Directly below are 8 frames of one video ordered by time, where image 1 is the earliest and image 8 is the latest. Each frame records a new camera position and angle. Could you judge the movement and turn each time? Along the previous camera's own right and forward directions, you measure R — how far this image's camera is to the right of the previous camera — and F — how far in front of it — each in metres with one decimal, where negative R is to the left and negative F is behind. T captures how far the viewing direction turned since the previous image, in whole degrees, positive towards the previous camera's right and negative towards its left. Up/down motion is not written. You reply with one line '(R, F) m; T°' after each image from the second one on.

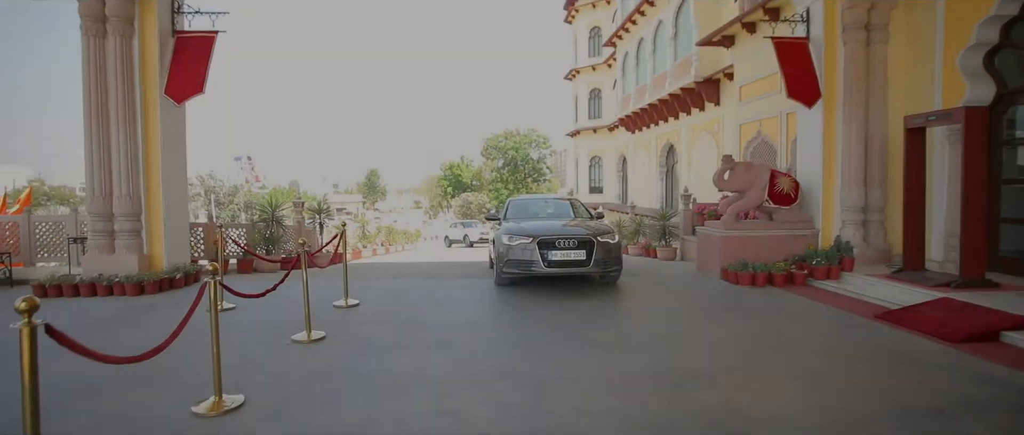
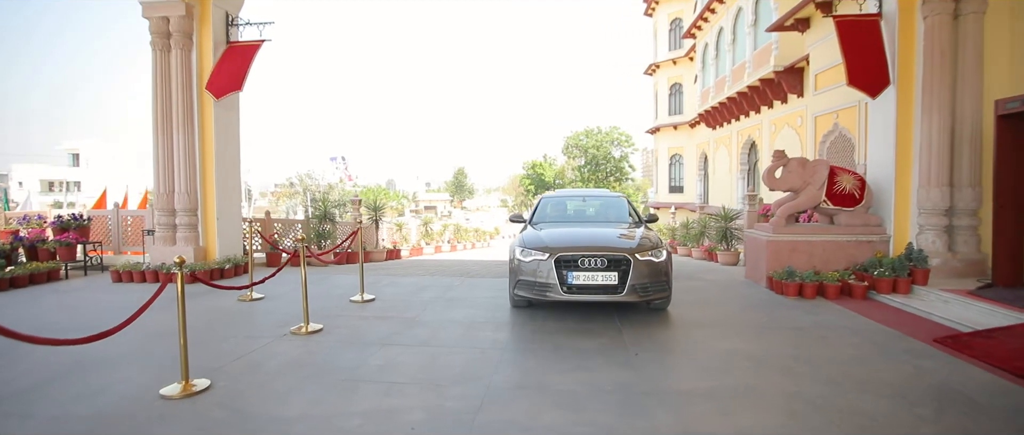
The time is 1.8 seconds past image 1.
(+1.1, +0.3) m; -11°
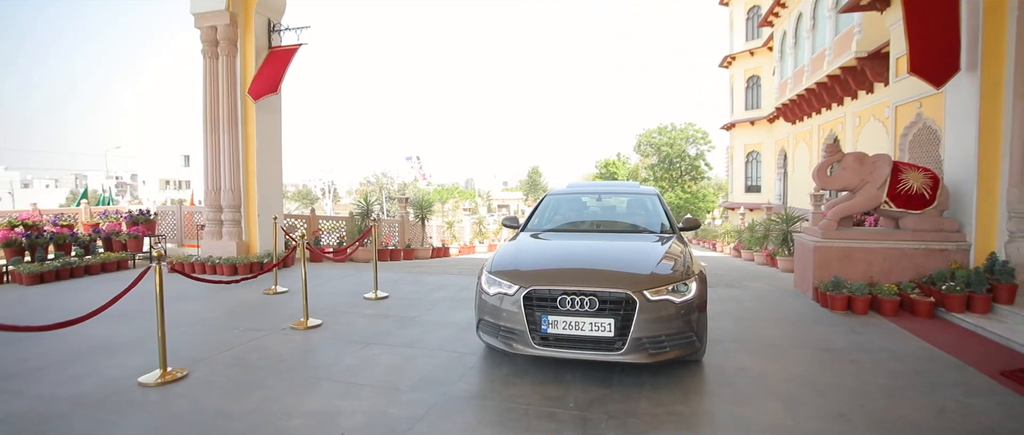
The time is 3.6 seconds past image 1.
(+0.9, +0.3) m; -9°
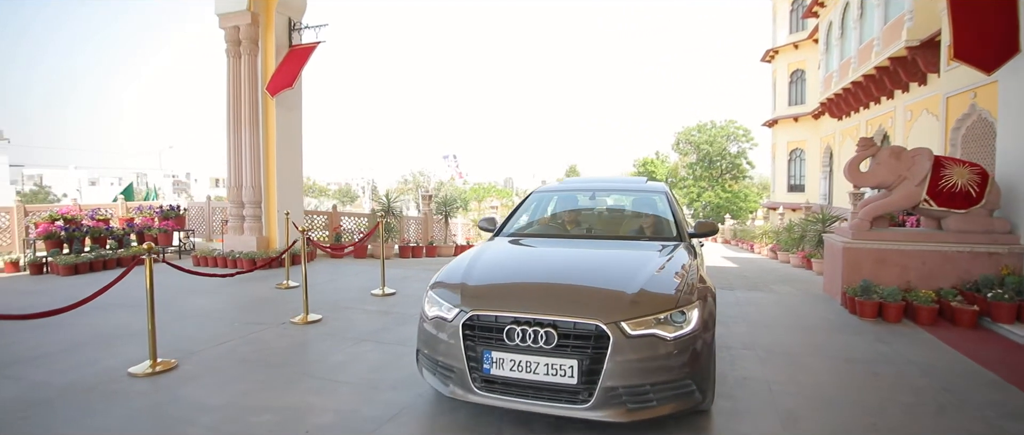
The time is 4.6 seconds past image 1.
(+0.4, +0.2) m; -5°
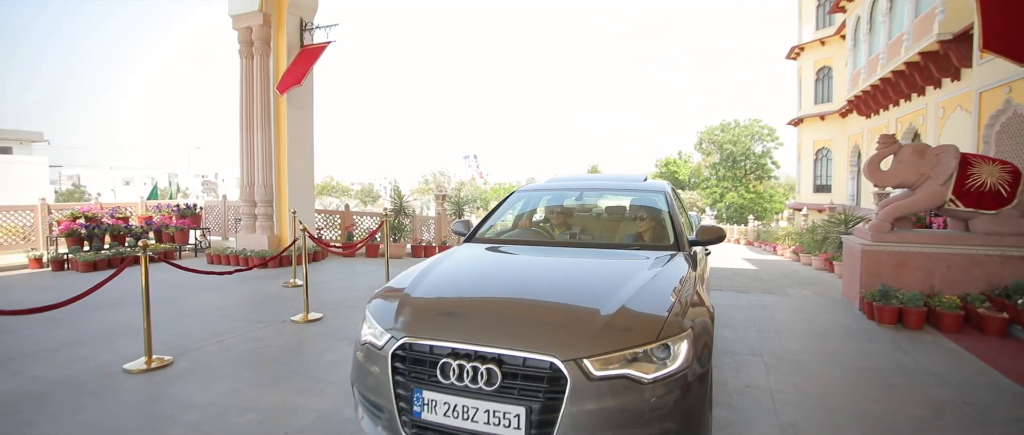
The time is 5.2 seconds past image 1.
(+0.2, +0.1) m; -3°
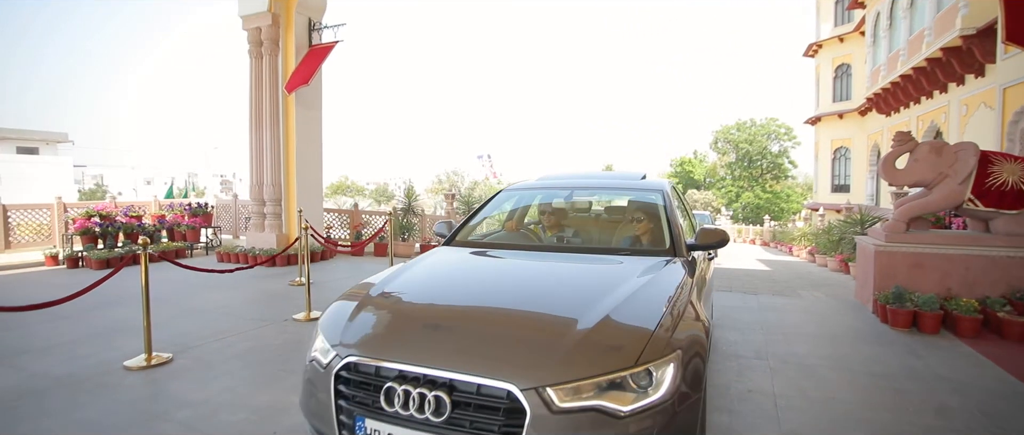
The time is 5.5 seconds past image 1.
(+0.1, +0.1) m; -2°
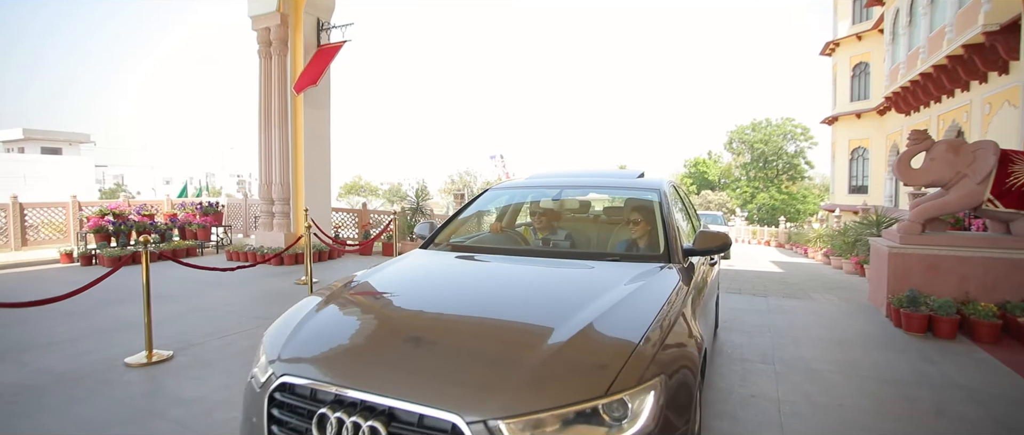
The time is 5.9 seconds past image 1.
(+0.1, +0.1) m; -2°
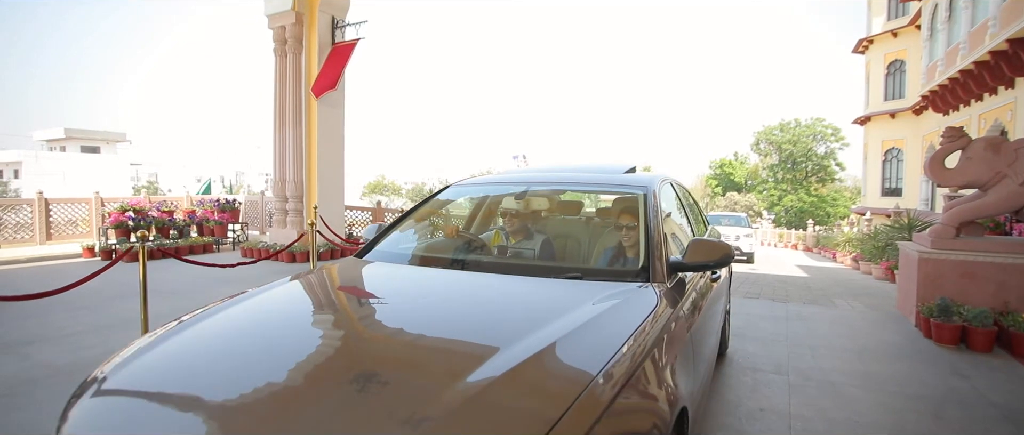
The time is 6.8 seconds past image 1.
(+0.2, +0.2) m; -3°
